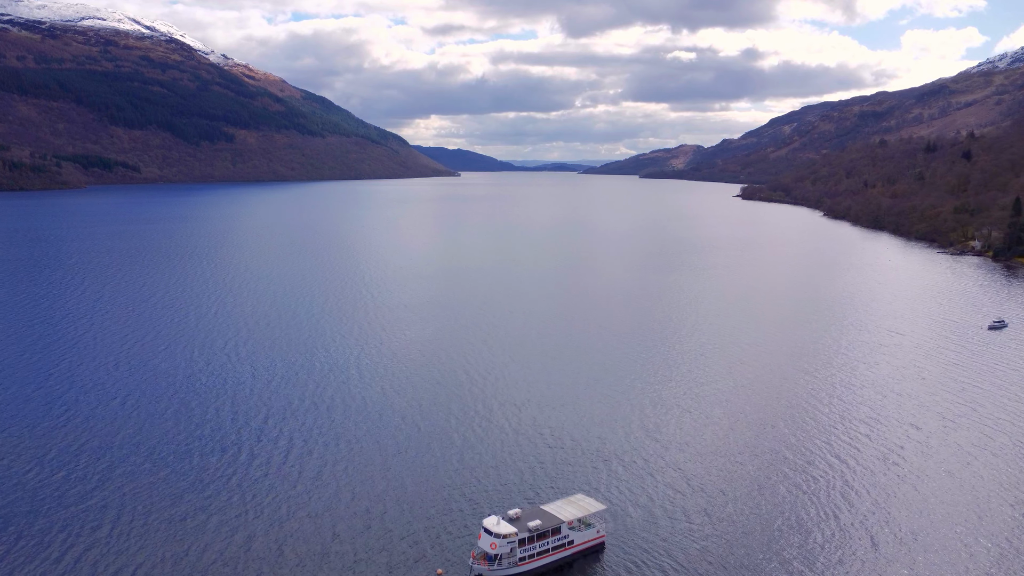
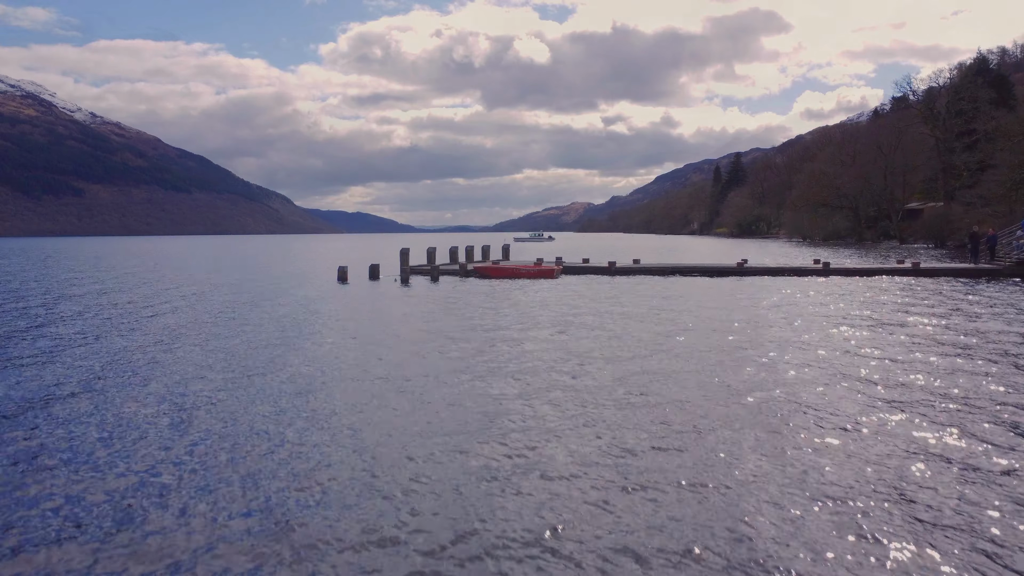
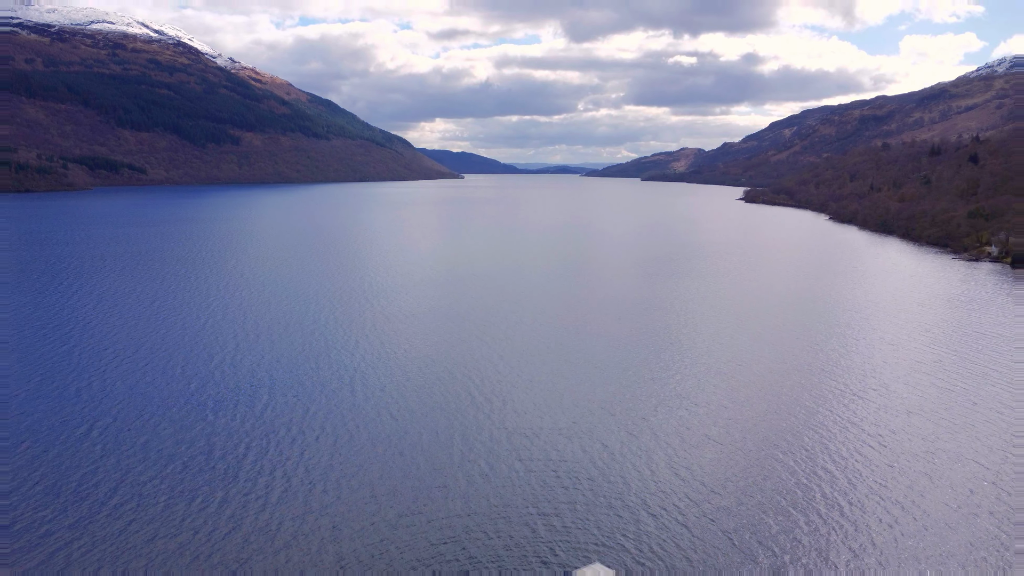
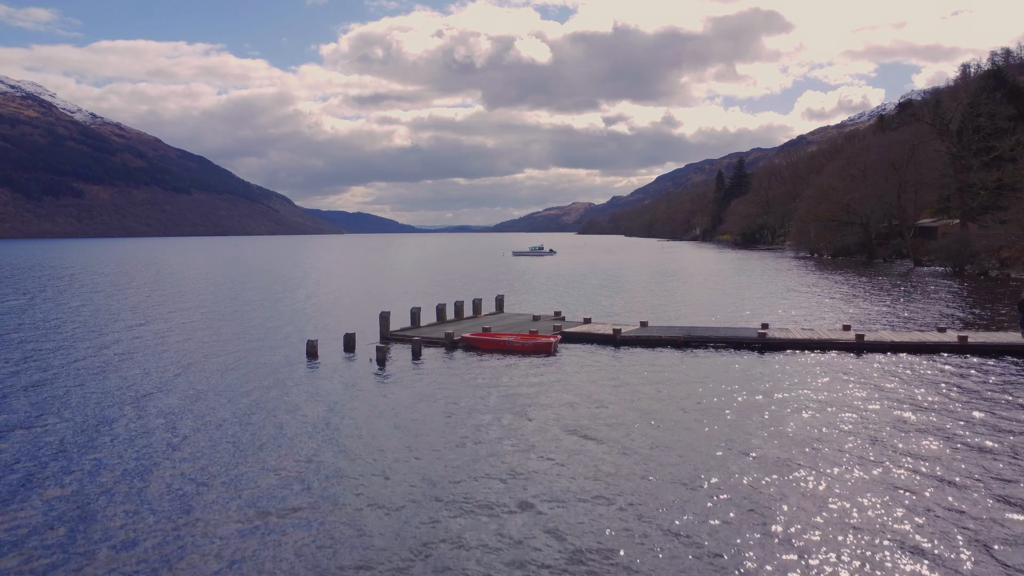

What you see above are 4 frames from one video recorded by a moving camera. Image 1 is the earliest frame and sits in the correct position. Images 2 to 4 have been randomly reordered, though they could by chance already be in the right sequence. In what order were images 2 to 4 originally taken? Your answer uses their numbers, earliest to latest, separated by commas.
3, 2, 4
